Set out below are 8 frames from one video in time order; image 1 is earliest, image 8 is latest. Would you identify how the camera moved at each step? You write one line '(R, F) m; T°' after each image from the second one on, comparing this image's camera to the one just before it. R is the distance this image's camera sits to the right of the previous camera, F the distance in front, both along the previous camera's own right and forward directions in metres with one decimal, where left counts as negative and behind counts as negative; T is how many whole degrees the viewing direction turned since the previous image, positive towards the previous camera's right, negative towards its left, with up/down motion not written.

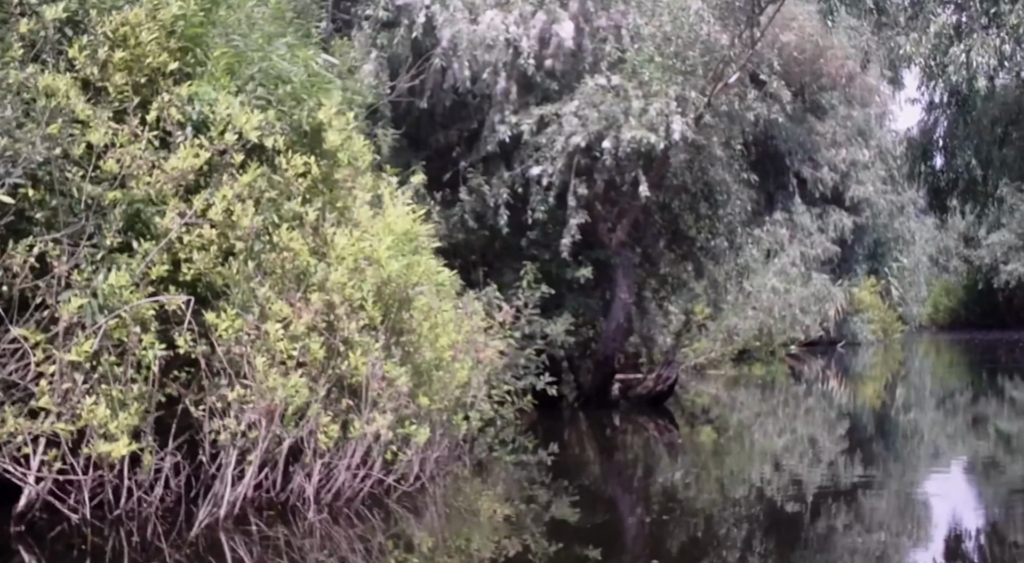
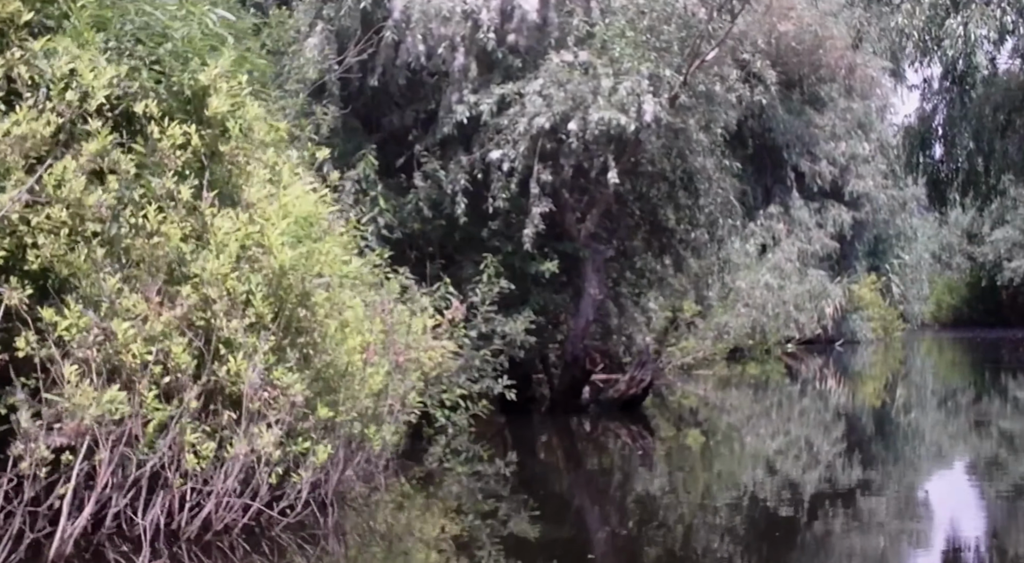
(+0.4, +1.2) m; 0°
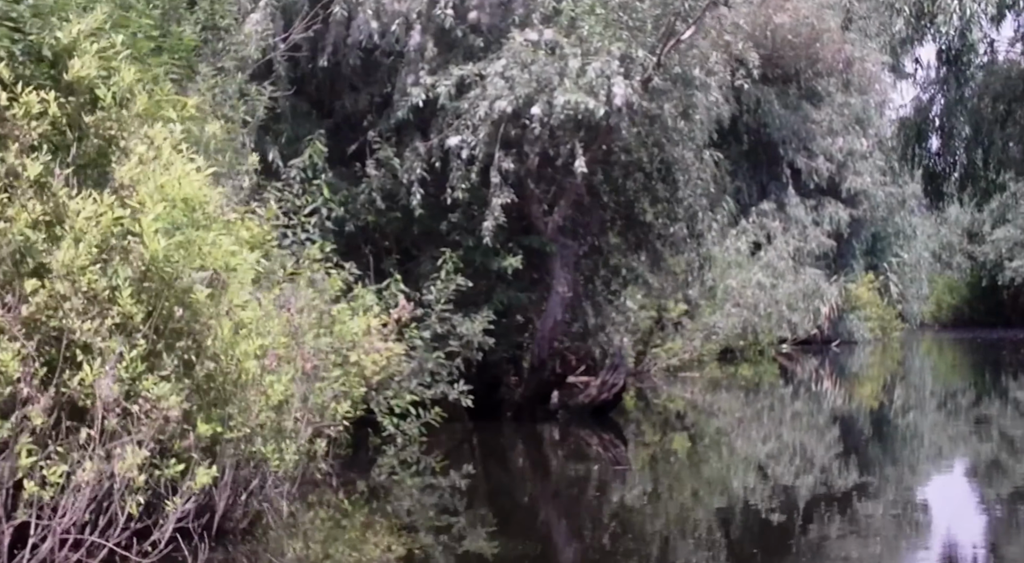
(+0.4, +1.1) m; 0°
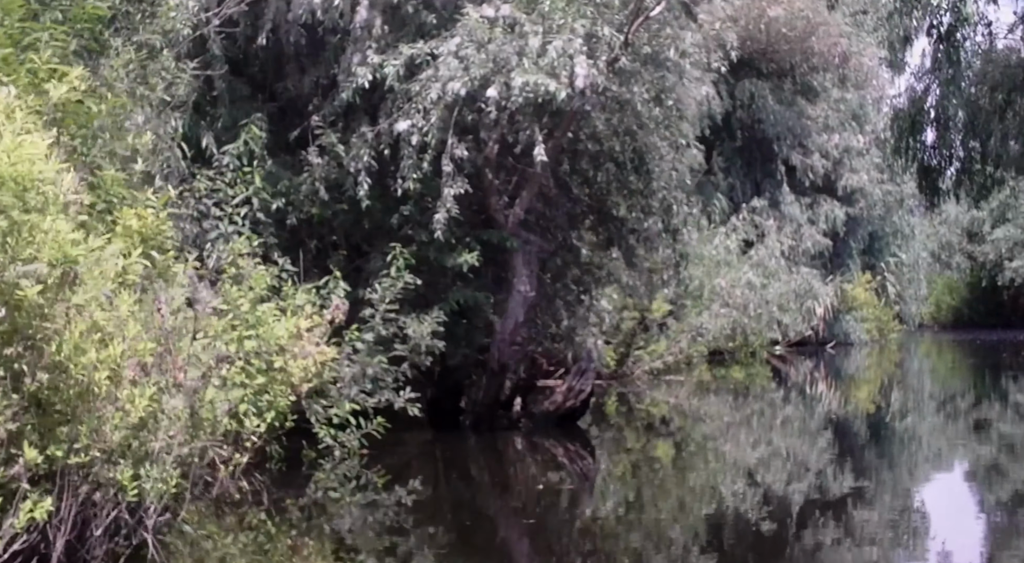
(+0.4, +1.1) m; 0°
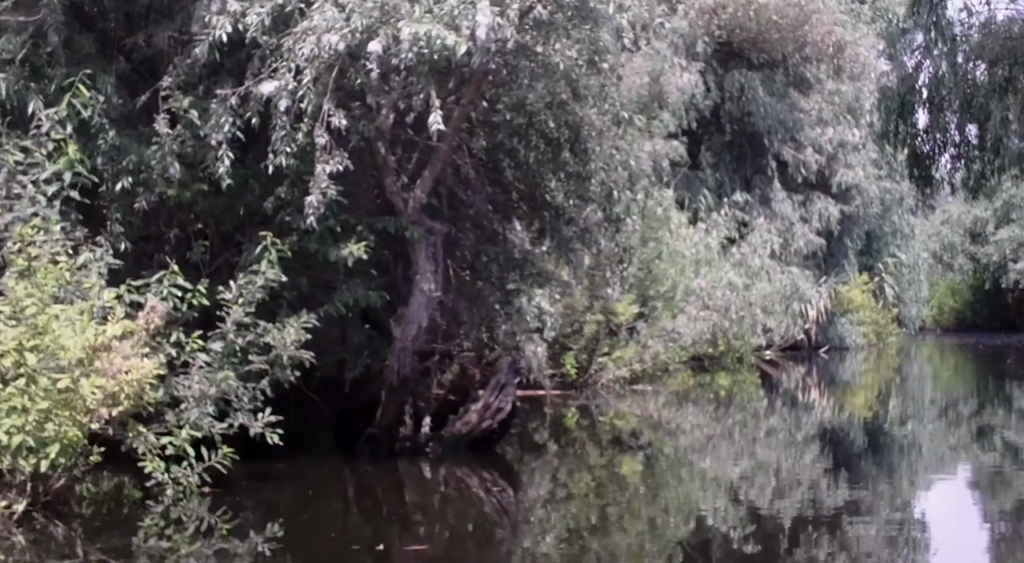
(+0.7, +2.2) m; 0°
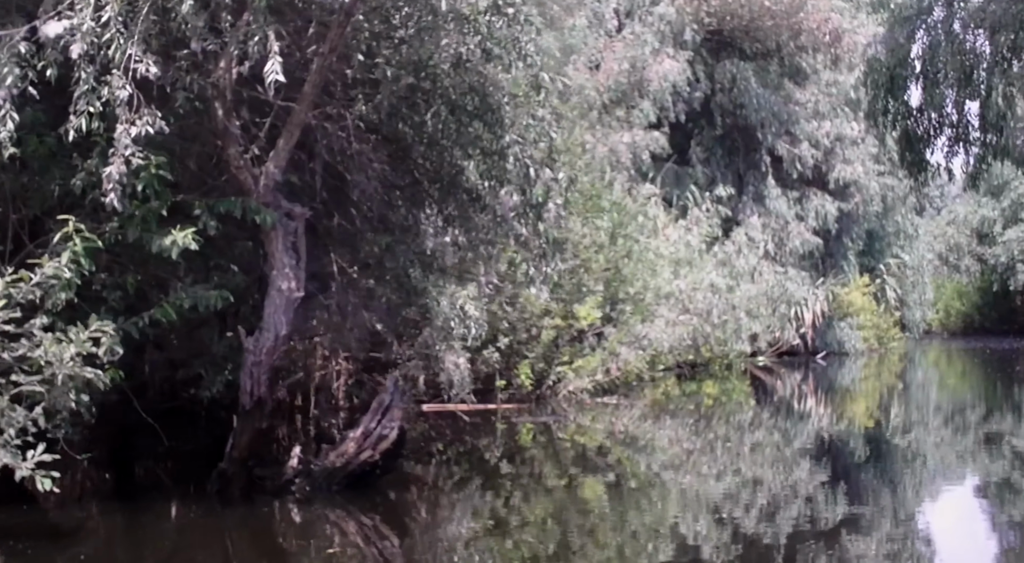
(+0.7, +2.2) m; 0°
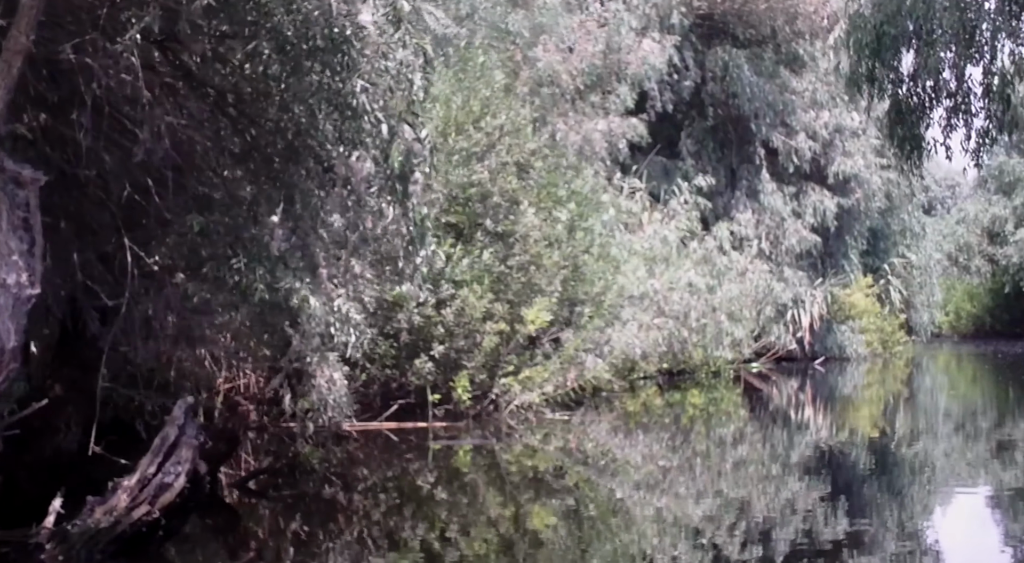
(+0.8, +2.5) m; 0°
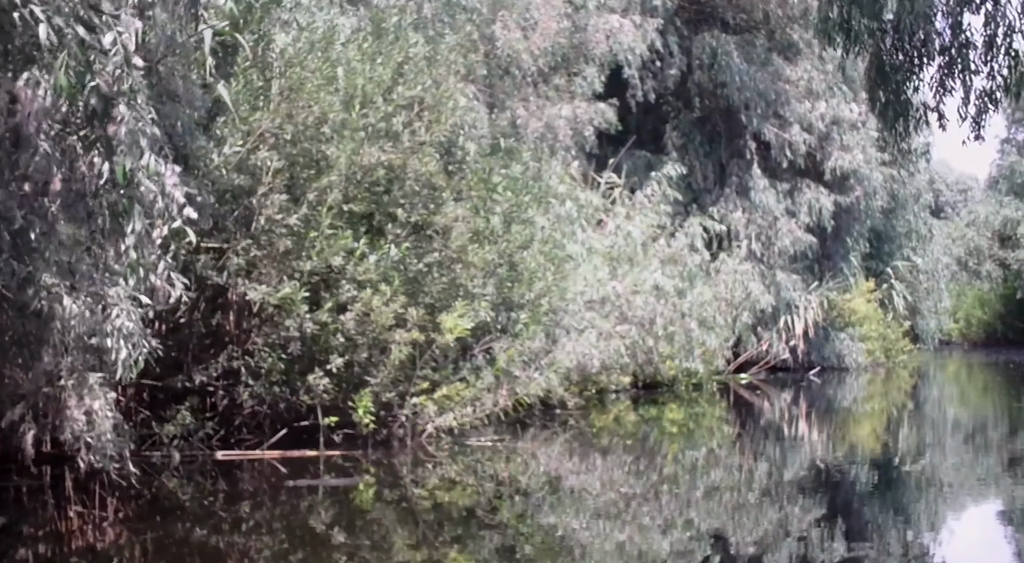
(+0.9, +2.7) m; 0°
